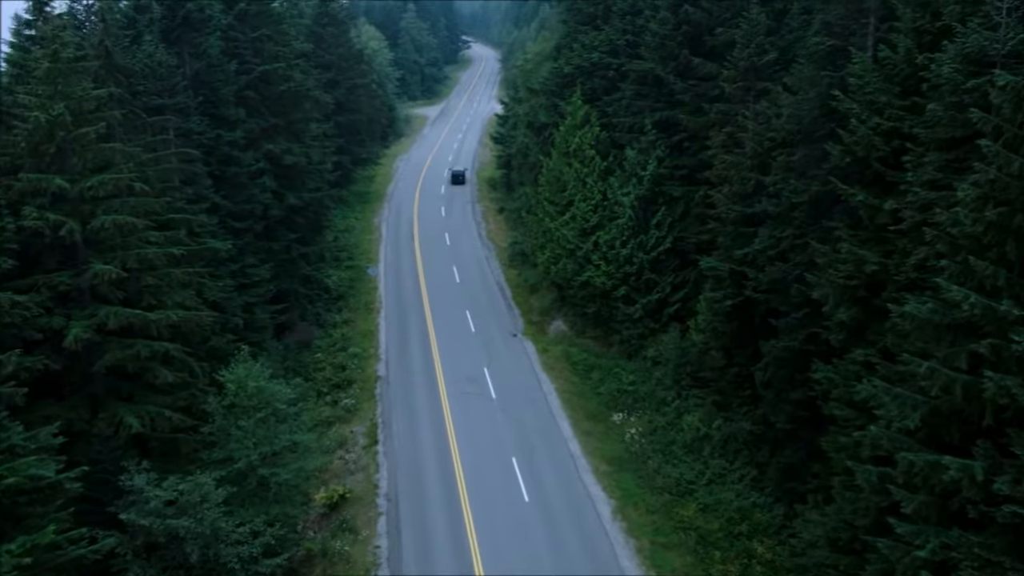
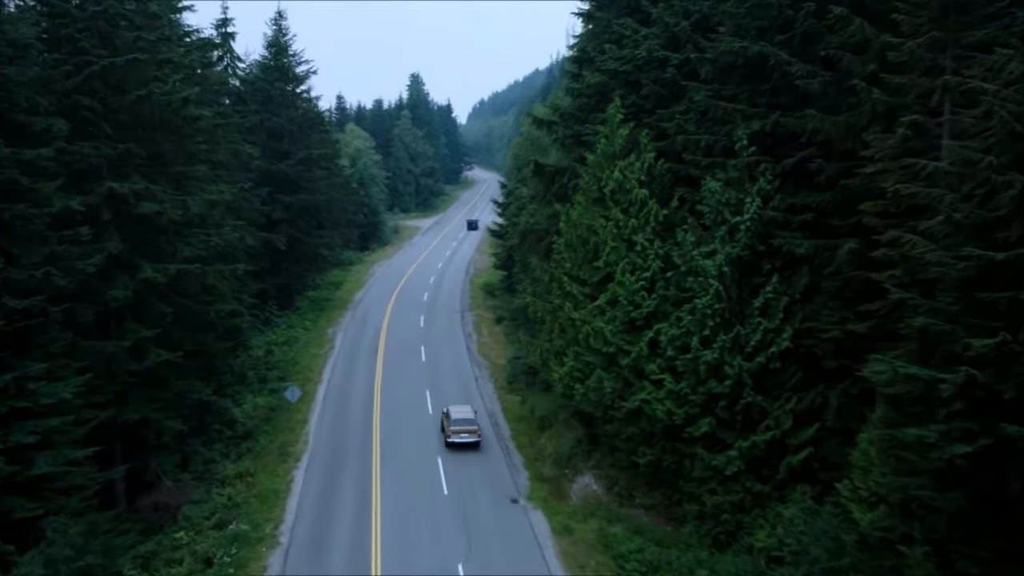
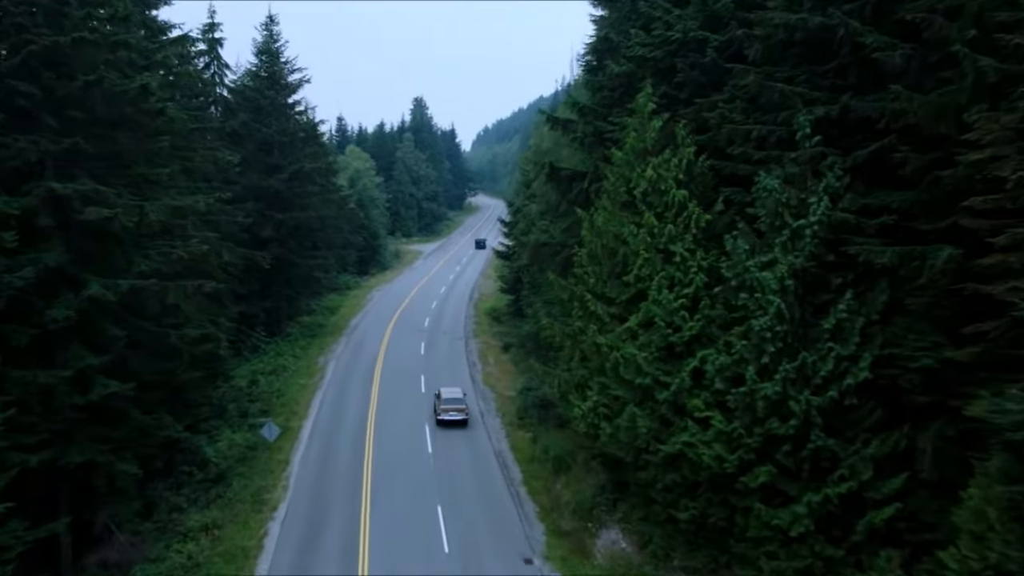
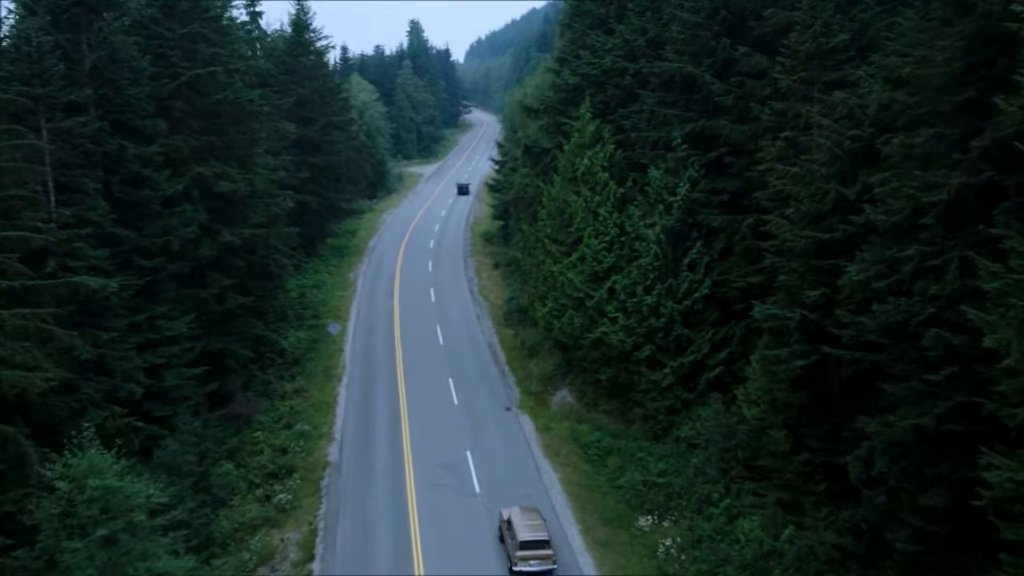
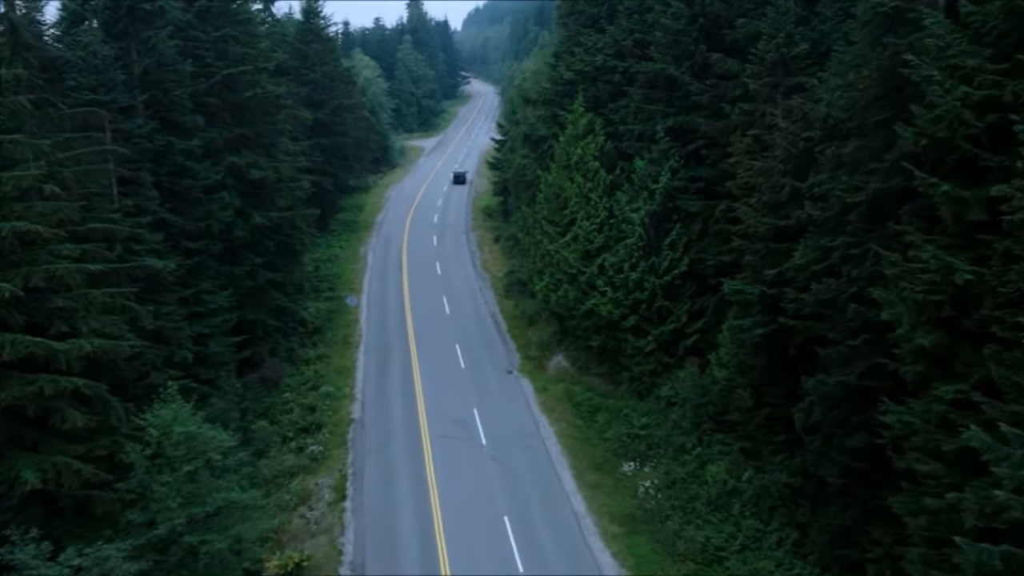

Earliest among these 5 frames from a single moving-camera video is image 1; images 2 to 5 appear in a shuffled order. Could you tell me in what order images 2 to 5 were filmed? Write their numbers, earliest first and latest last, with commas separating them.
5, 4, 2, 3
